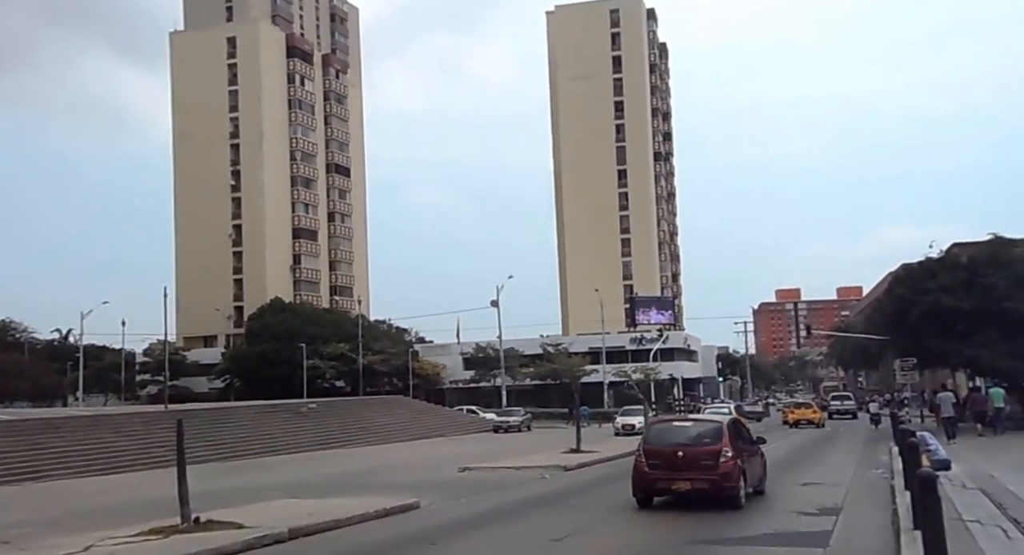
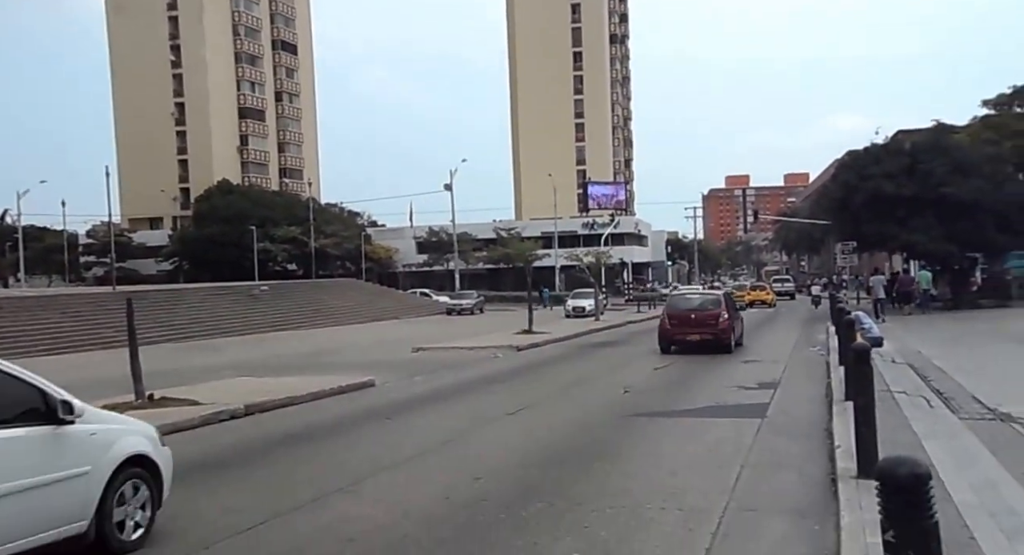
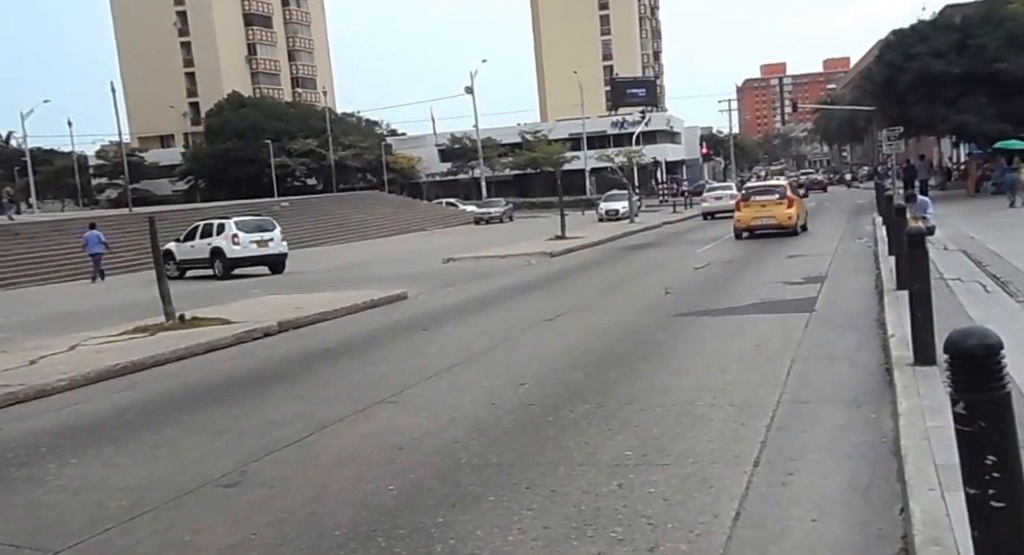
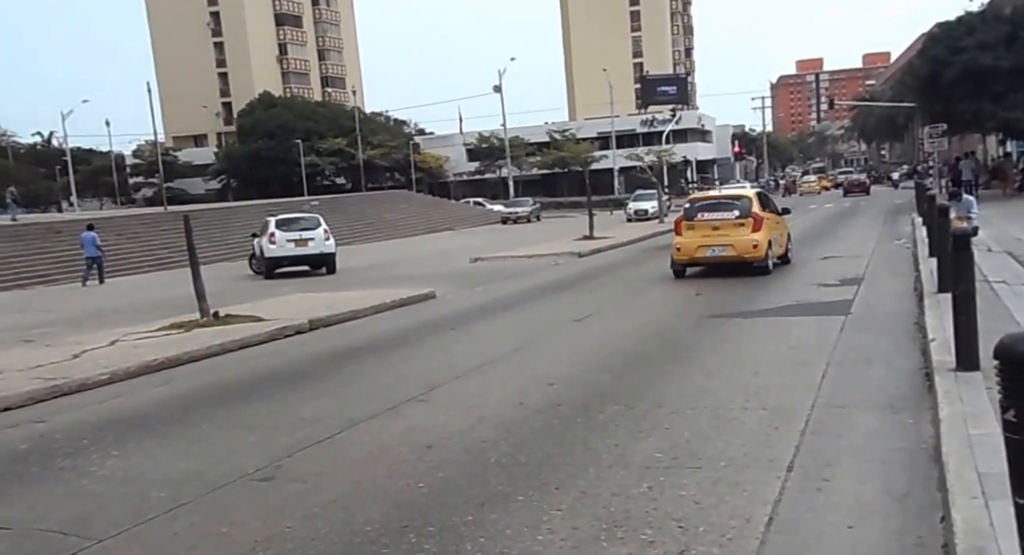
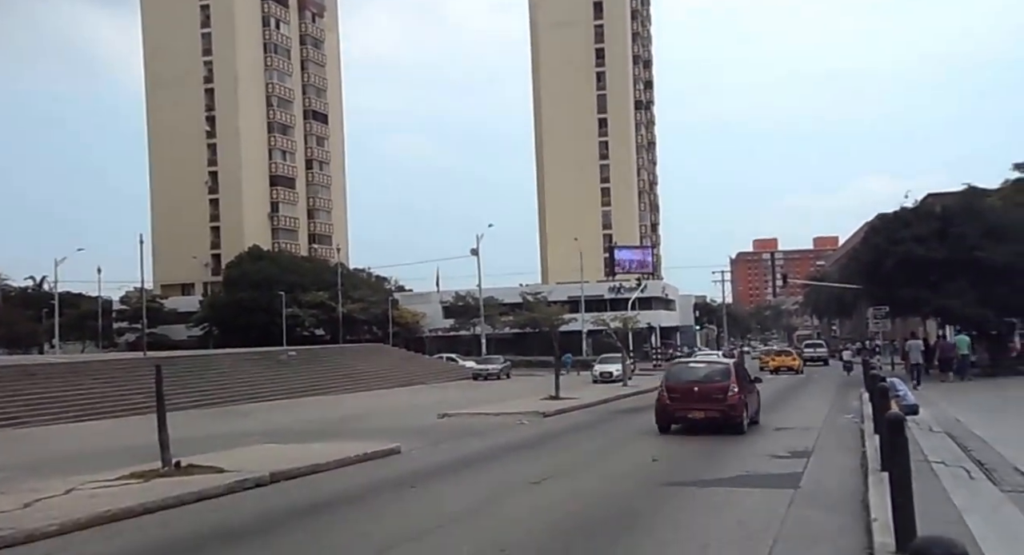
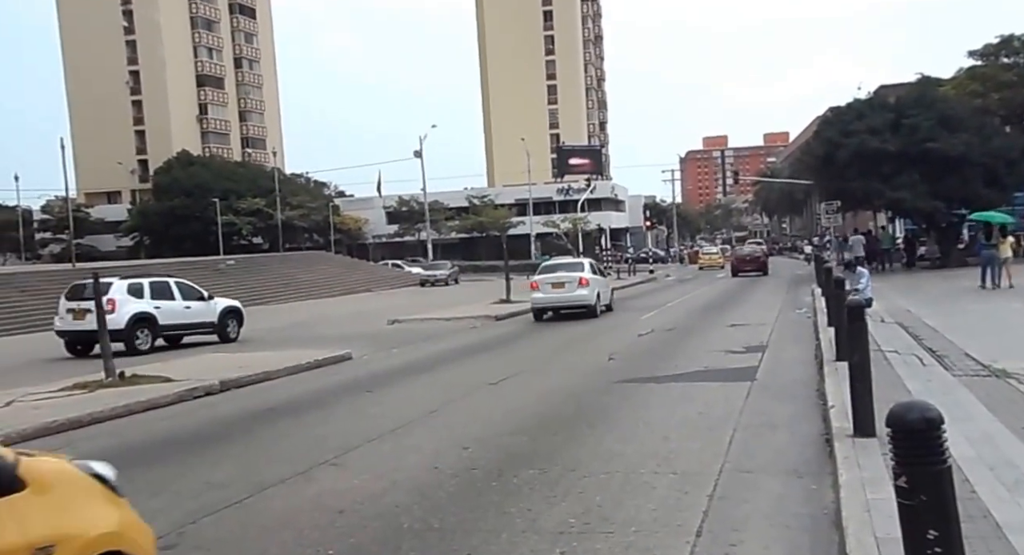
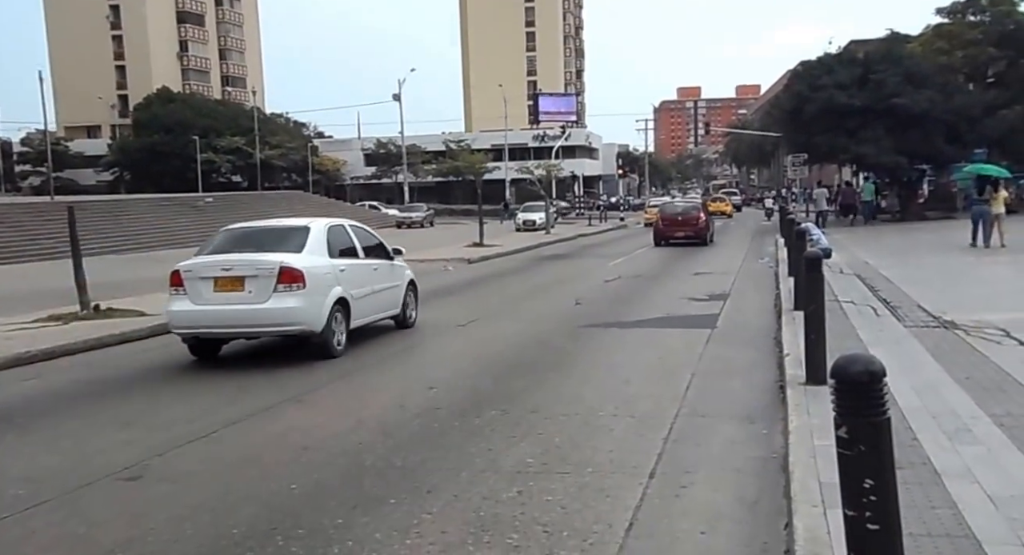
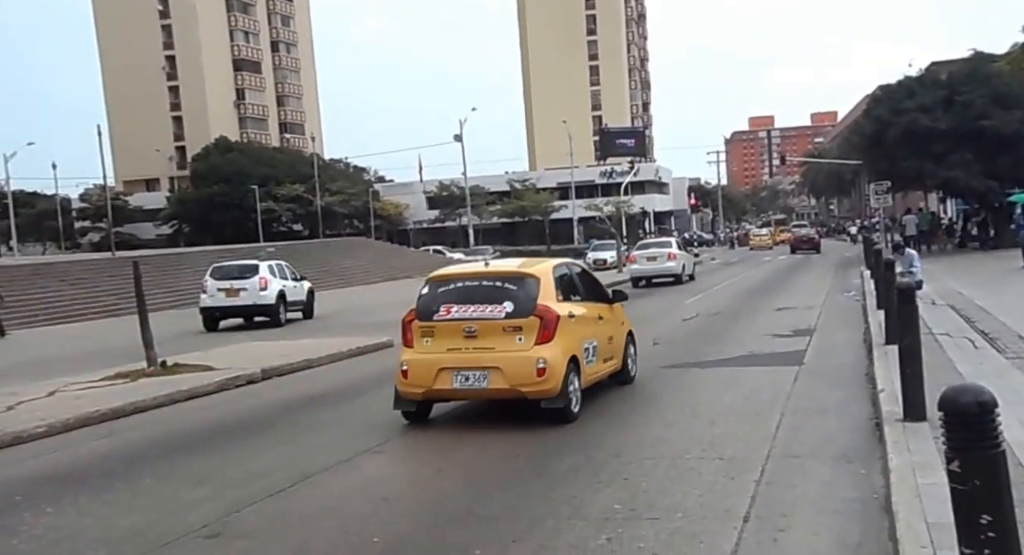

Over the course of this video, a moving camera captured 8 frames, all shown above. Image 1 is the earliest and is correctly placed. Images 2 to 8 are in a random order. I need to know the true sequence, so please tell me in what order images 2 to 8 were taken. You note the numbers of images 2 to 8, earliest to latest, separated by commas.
5, 2, 7, 6, 8, 4, 3
